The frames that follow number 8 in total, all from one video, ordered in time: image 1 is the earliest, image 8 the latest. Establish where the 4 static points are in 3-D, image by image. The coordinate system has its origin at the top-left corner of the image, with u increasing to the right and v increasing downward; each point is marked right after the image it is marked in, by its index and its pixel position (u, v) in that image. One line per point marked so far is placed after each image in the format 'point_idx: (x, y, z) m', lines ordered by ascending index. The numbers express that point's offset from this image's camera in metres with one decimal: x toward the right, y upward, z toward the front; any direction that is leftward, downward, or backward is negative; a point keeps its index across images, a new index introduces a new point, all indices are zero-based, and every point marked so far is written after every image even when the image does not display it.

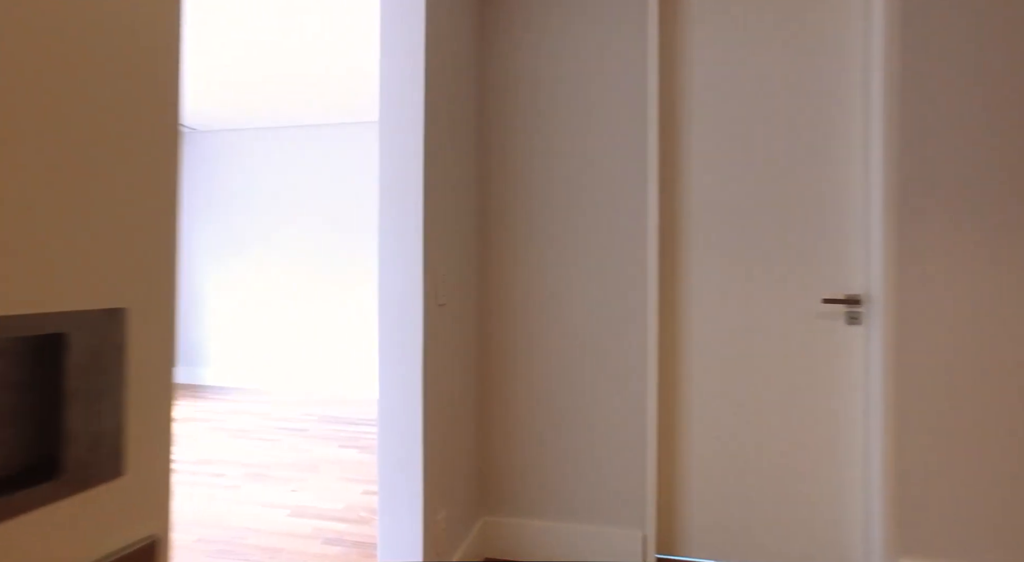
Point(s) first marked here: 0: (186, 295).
0: (-3.0, -0.1, +5.6) m
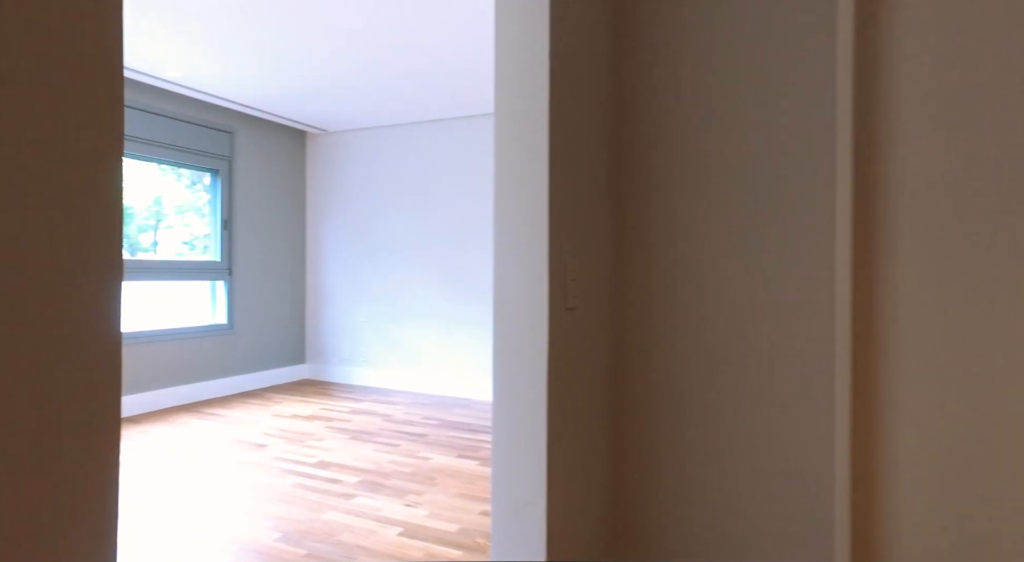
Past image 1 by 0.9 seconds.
0: (-1.8, -0.1, +5.7) m
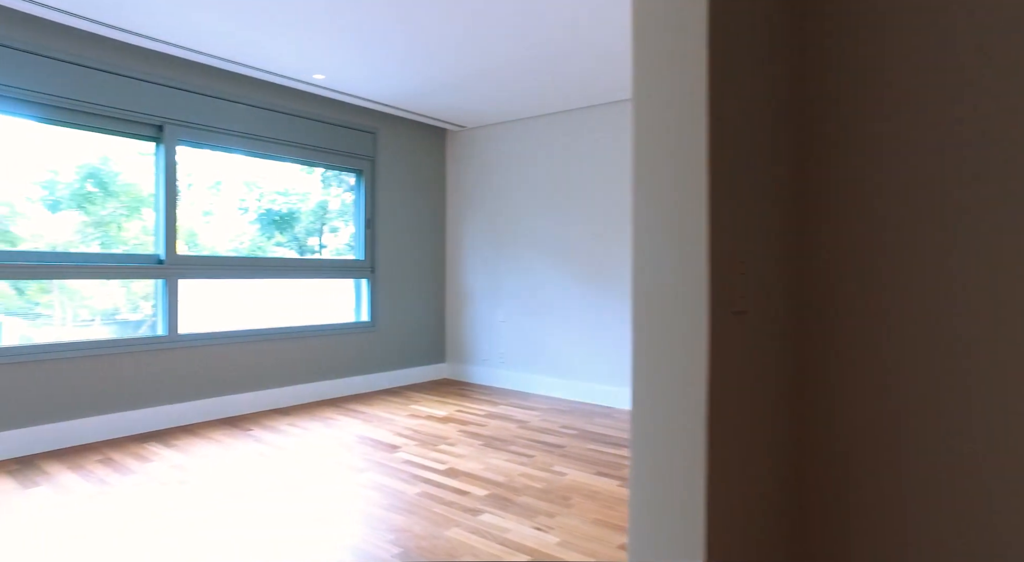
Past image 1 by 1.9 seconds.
0: (-0.5, -0.1, +5.7) m
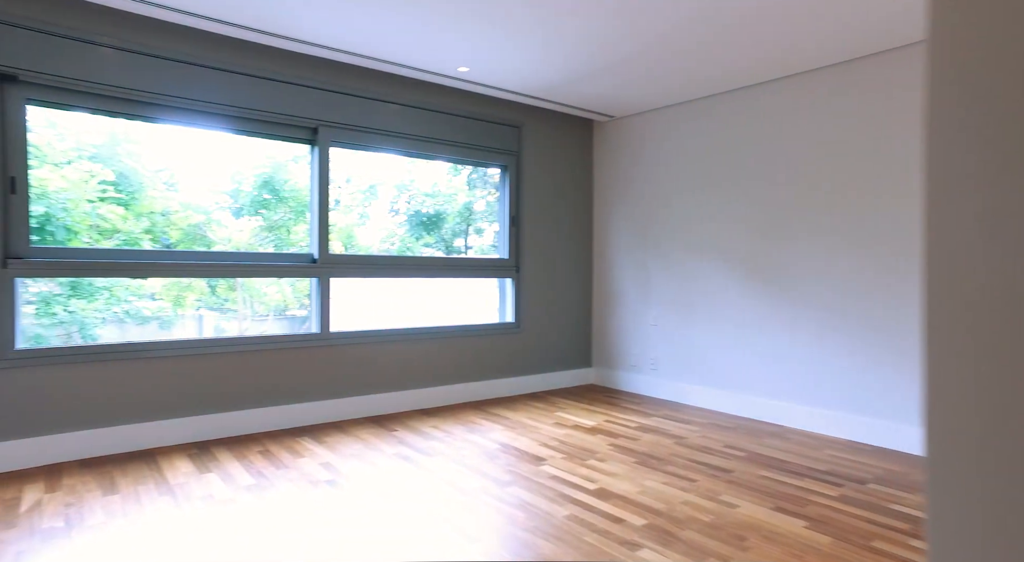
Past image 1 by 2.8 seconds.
0: (+0.8, -0.1, +5.4) m
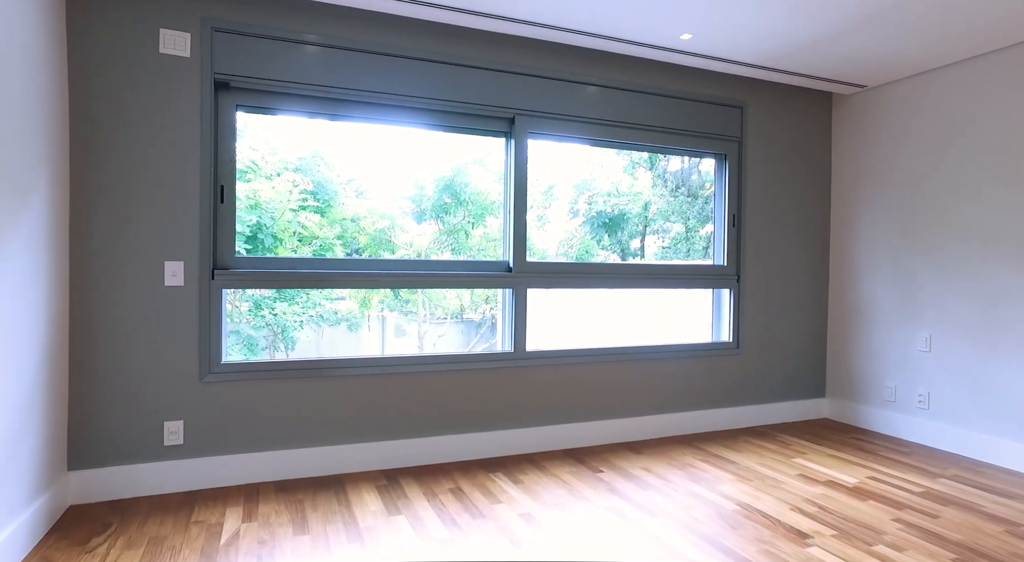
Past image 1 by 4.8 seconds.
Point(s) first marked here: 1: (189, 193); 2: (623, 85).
0: (+2.3, -0.2, +4.3) m
1: (-1.5, +0.4, +2.9) m
2: (+0.7, +1.2, +3.8) m
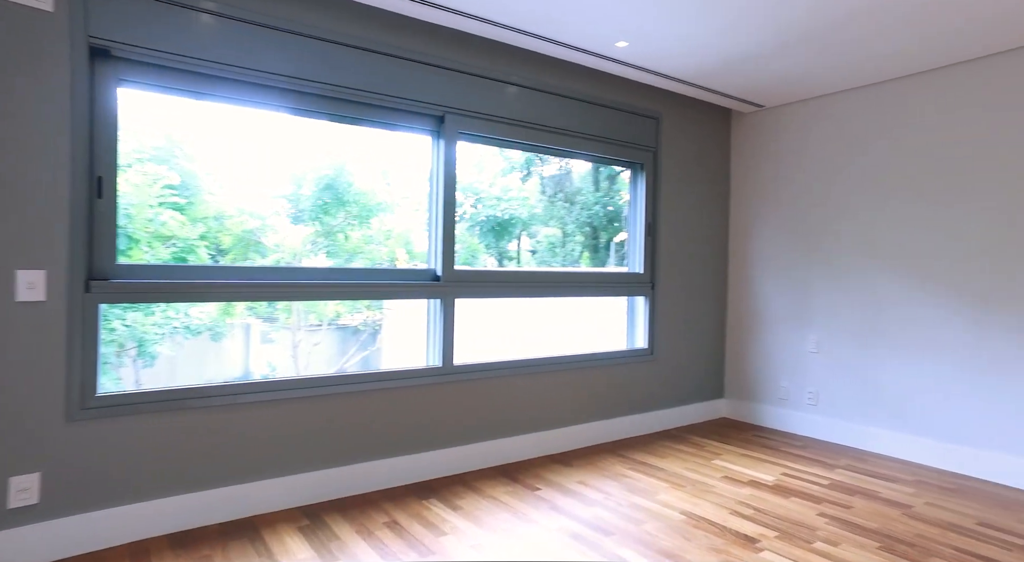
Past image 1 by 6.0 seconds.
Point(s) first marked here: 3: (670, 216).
0: (+1.7, -0.2, +4.6) m
1: (-1.8, +0.4, +2.4) m
2: (+0.2, +1.2, +3.7) m
3: (+1.1, +0.5, +4.3) m
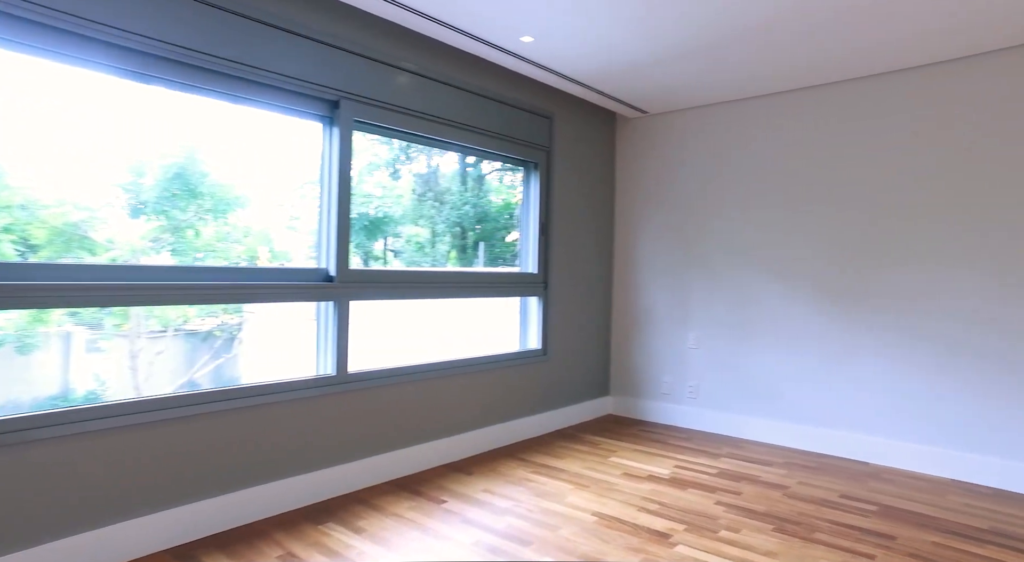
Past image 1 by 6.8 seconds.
0: (+0.9, -0.2, +4.7) m
1: (-2.0, +0.4, +1.8) m
2: (-0.4, +1.2, +3.6) m
3: (+0.3, +0.5, +4.3) m
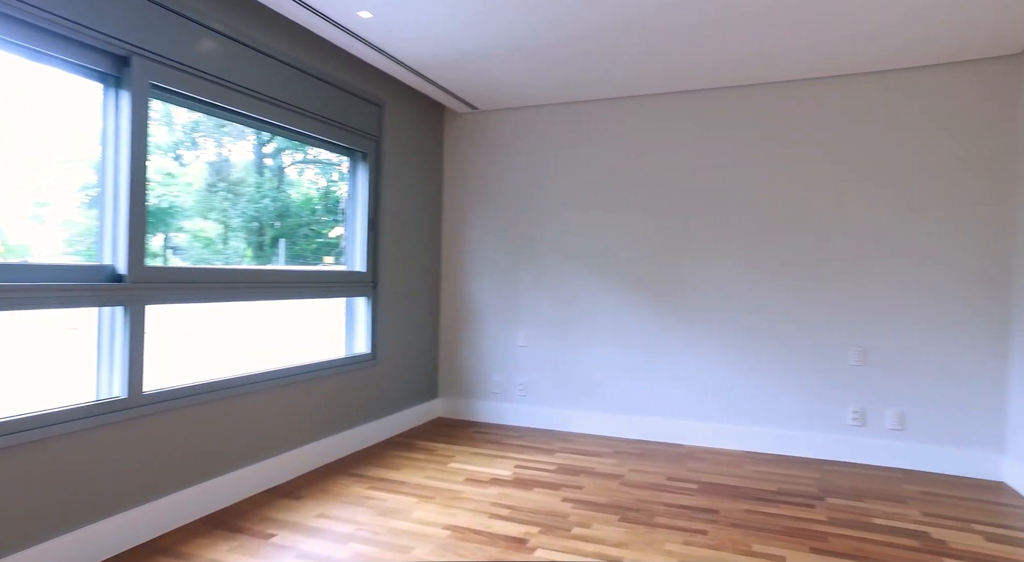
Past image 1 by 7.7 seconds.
0: (-0.4, -0.2, +4.6) m
1: (-2.2, +0.4, +0.9) m
2: (-1.3, +1.2, +3.1) m
3: (-0.8, +0.5, +4.0) m
